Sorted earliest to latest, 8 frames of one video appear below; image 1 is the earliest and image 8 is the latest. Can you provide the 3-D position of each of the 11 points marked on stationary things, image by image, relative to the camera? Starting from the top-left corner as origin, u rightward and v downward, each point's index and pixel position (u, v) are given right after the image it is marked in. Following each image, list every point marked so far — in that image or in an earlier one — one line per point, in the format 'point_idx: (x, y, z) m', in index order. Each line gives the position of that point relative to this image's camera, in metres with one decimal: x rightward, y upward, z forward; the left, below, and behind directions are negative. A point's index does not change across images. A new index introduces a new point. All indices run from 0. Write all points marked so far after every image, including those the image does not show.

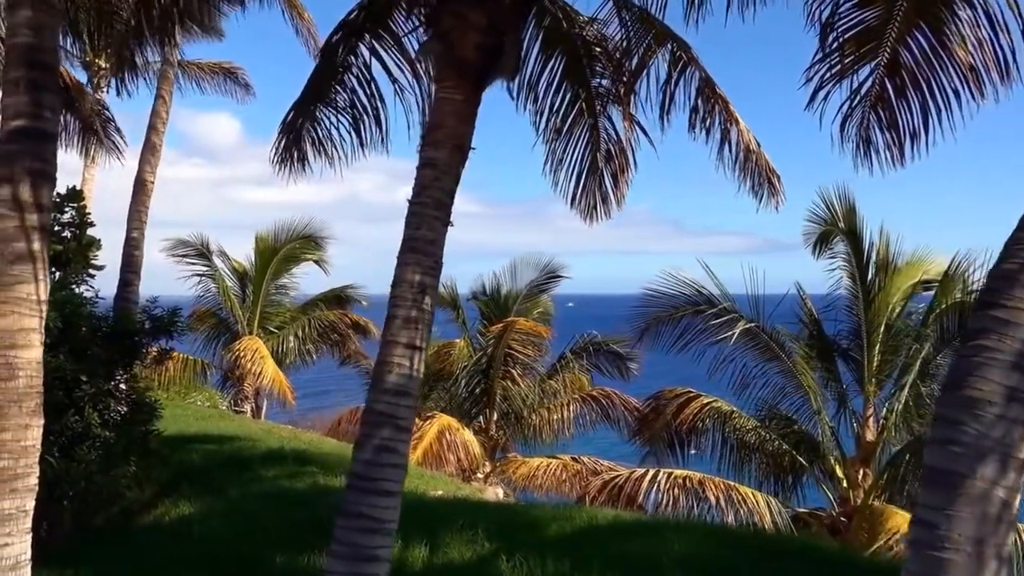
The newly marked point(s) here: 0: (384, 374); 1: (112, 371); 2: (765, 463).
0: (-0.5, -0.4, +4.2) m
1: (-3.3, -0.7, +7.7) m
2: (+3.1, -2.1, +11.5) m
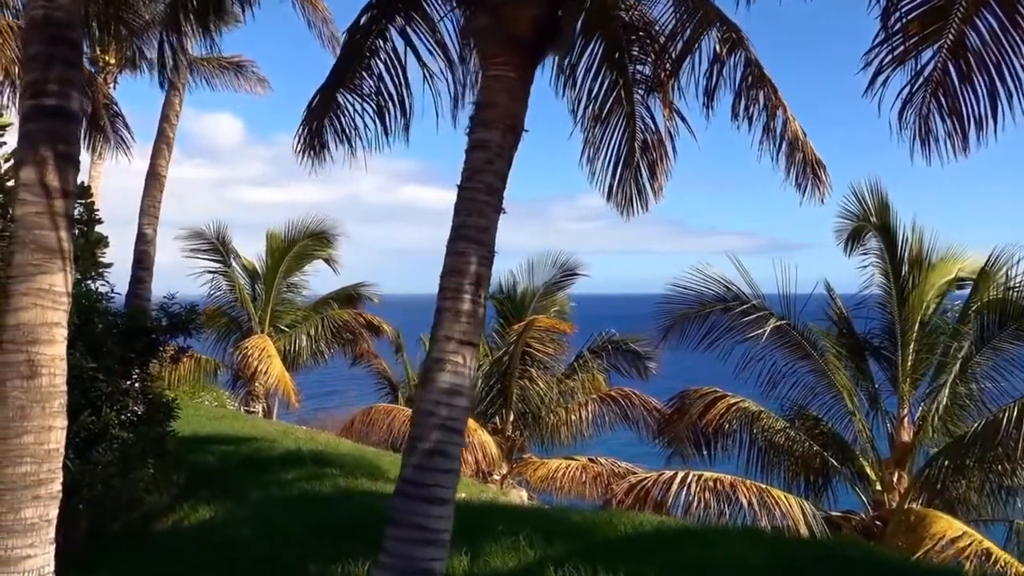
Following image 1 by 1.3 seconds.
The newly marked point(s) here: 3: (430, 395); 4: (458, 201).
0: (-0.3, -0.3, +3.9) m
1: (-3.0, -0.6, +7.4) m
2: (+3.4, -2.1, +11.2) m
3: (-0.3, -0.4, +3.9) m
4: (-0.2, +0.4, +4.2) m
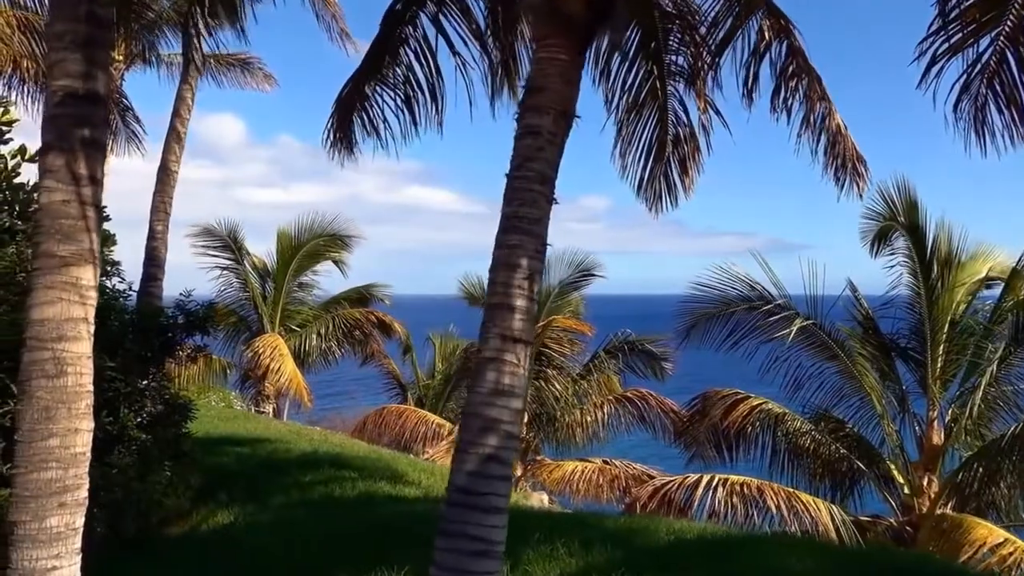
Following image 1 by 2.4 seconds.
0: (-0.1, -0.3, +3.7) m
1: (-2.8, -0.6, +7.1) m
2: (+3.6, -2.1, +11.0) m
3: (-0.1, -0.4, +3.7) m
4: (0.0, +0.4, +4.0) m
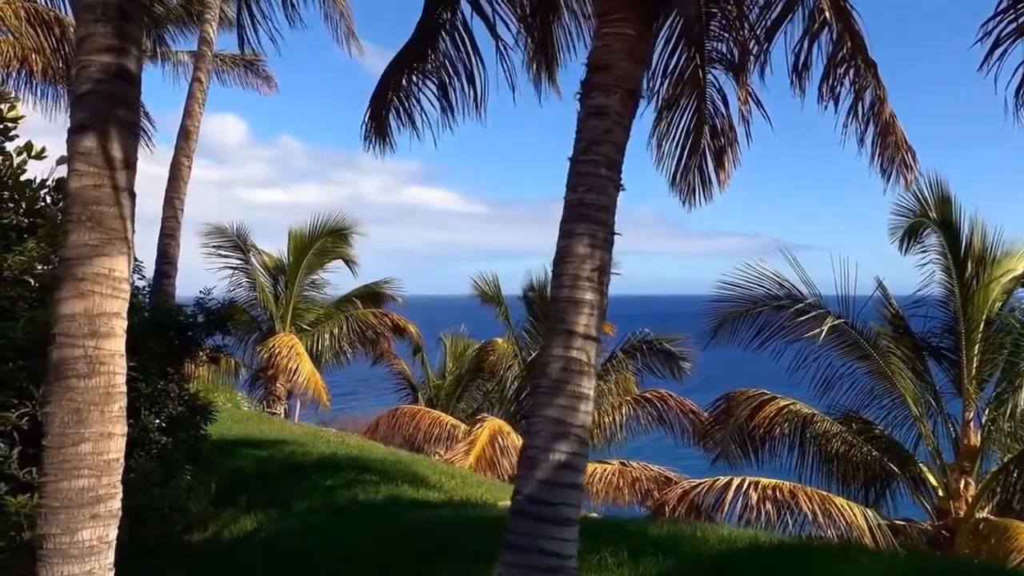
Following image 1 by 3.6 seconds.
0: (+0.2, -0.3, +3.4) m
1: (-2.5, -0.6, +6.8) m
2: (+3.9, -2.1, +10.7) m
3: (+0.2, -0.4, +3.4) m
4: (+0.2, +0.4, +3.7) m
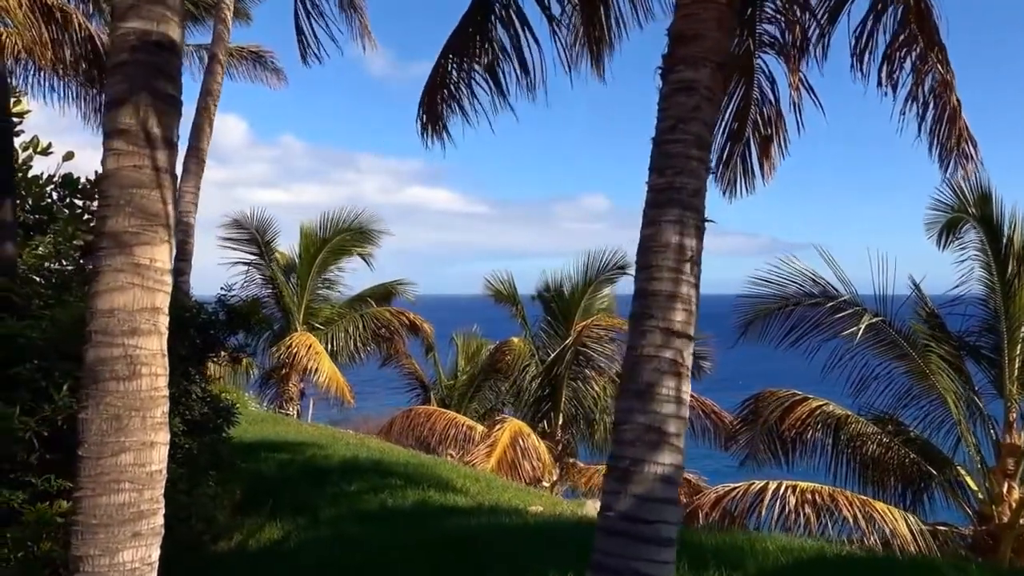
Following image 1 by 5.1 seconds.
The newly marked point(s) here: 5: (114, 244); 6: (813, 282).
0: (+0.5, -0.3, +3.0) m
1: (-2.2, -0.6, +6.5) m
2: (+4.1, -2.0, +10.3) m
3: (+0.4, -0.4, +3.0) m
4: (+0.5, +0.5, +3.3) m
5: (-1.3, +0.1, +3.0) m
6: (+3.3, +0.1, +10.4) m
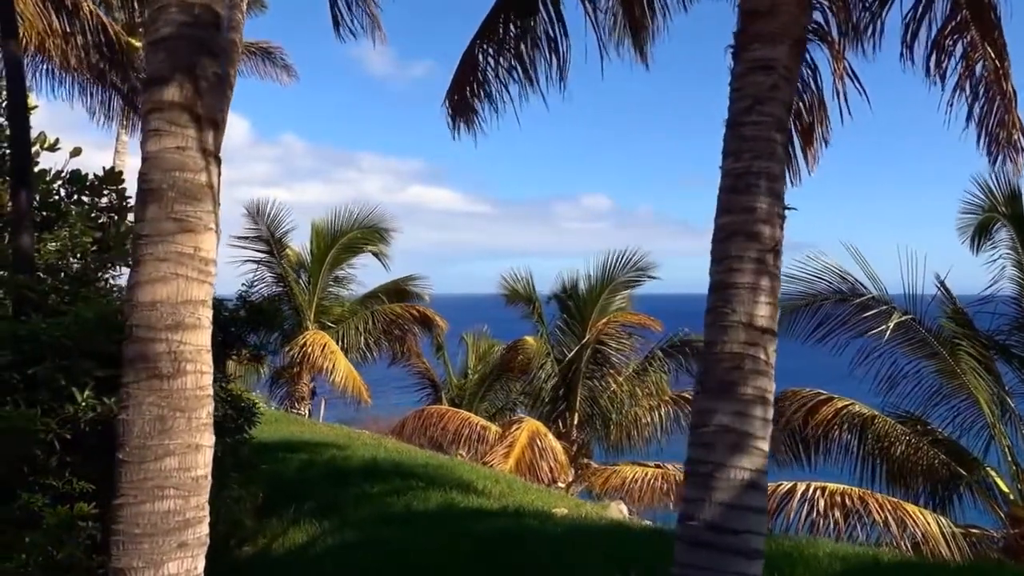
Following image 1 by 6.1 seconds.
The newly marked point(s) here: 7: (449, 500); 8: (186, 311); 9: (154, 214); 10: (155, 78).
0: (+0.7, -0.2, +2.8) m
1: (-2.0, -0.5, +6.3) m
2: (+4.4, -2.0, +10.1) m
3: (+0.6, -0.3, +2.8) m
4: (+0.7, +0.5, +3.1) m
5: (-1.1, +0.2, +2.8) m
6: (+3.6, +0.1, +10.2) m
7: (-0.5, -1.7, +7.5) m
8: (-1.0, -0.1, +2.8) m
9: (-1.1, +0.2, +2.8) m
10: (-1.1, +0.6, +2.9) m
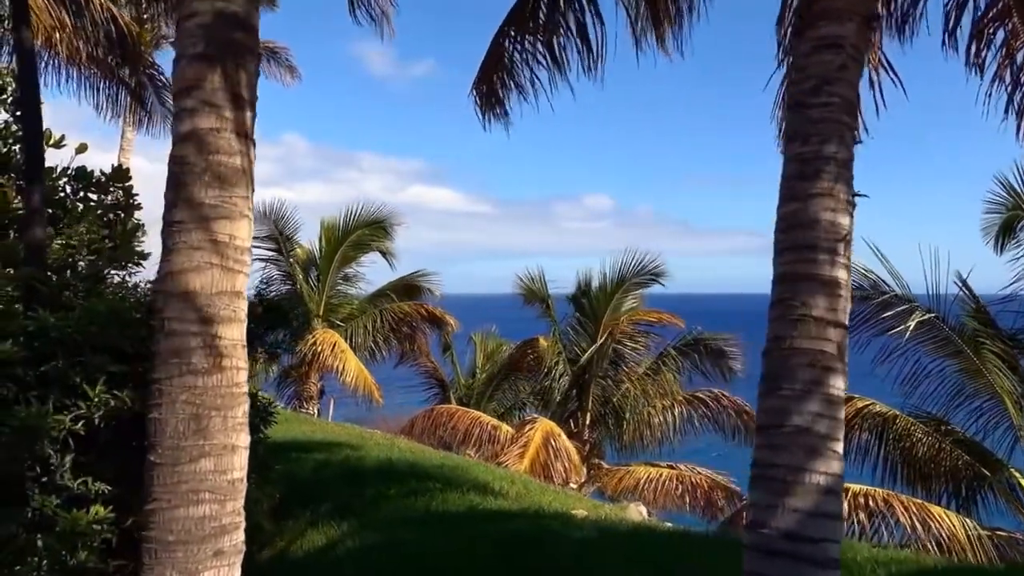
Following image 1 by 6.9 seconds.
0: (+0.8, -0.2, +2.6) m
1: (-1.9, -0.5, +6.1) m
2: (+4.5, -2.0, +9.9) m
3: (+0.8, -0.3, +2.6) m
4: (+0.9, +0.5, +2.9) m
5: (-0.9, +0.2, +2.6) m
6: (+3.7, +0.1, +10.0) m
7: (-0.4, -1.7, +7.4) m
8: (-0.8, 0.0, +2.7) m
9: (-0.9, +0.2, +2.7) m
10: (-0.9, +0.7, +2.7) m
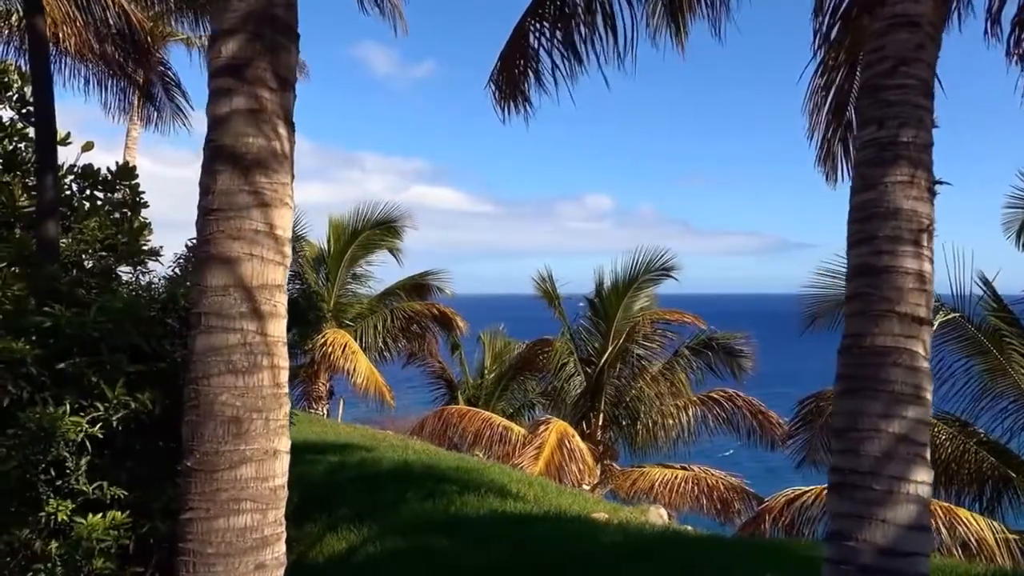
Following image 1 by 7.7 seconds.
0: (+1.0, -0.2, +2.5) m
1: (-1.7, -0.5, +5.9) m
2: (+4.7, -2.0, +9.7) m
3: (+1.0, -0.3, +2.5) m
4: (+1.0, +0.5, +2.8) m
5: (-0.7, +0.2, +2.4) m
6: (+3.9, +0.1, +9.9) m
7: (-0.2, -1.7, +7.2) m
8: (-0.7, 0.0, +2.5) m
9: (-0.8, +0.3, +2.5) m
10: (-0.8, +0.7, +2.5) m
